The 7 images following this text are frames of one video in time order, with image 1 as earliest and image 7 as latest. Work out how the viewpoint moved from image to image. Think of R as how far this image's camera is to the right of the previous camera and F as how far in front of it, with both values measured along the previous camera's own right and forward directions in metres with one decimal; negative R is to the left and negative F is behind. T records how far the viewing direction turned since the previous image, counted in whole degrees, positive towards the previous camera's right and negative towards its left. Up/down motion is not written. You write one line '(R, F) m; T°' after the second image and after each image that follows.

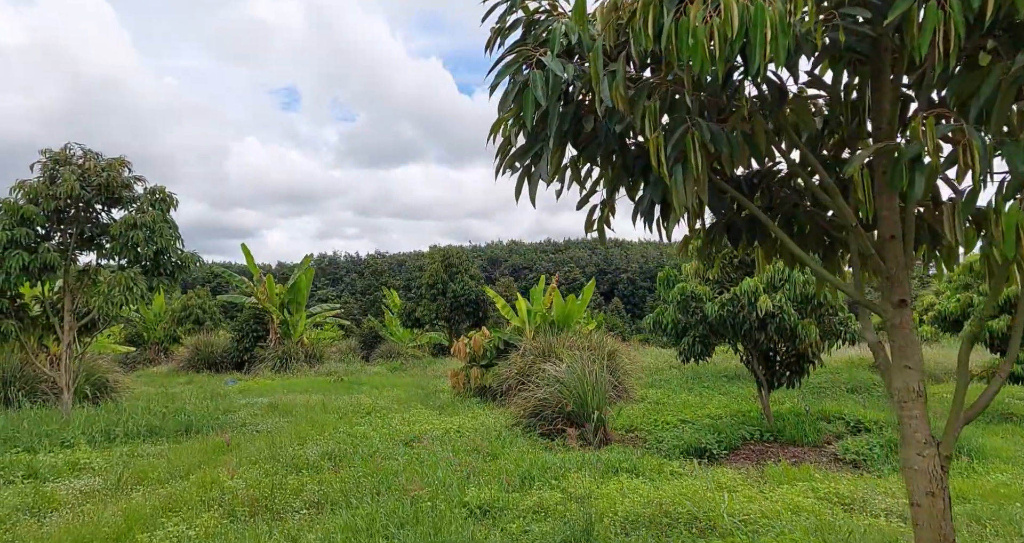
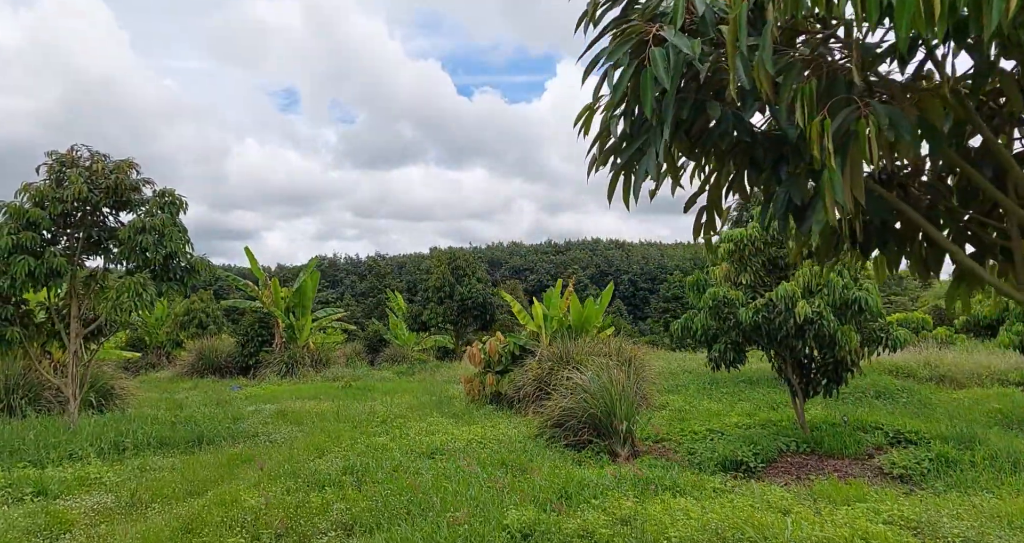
(-0.3, +0.3) m; 0°
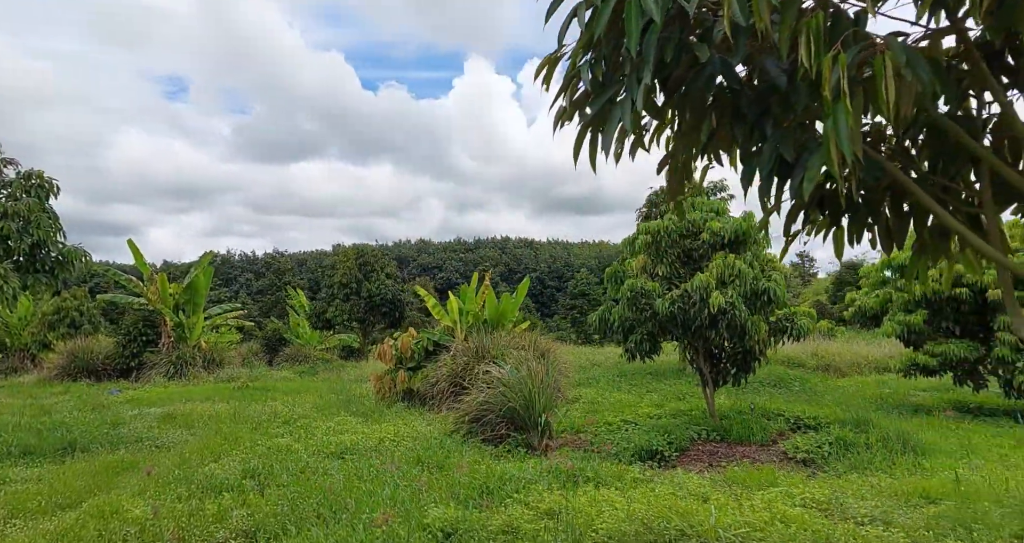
(-0.1, +0.2) m; +8°
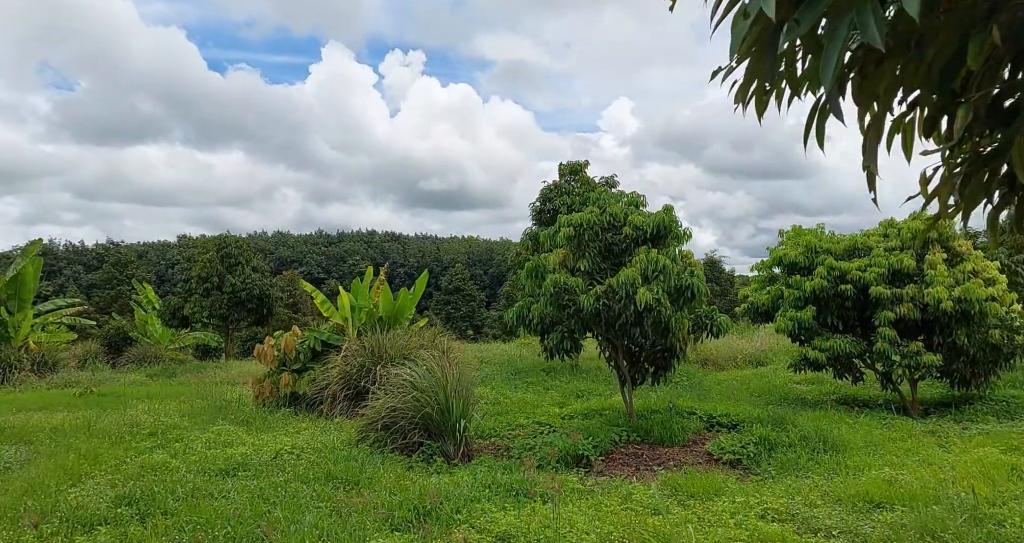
(-0.5, +0.5) m; +11°
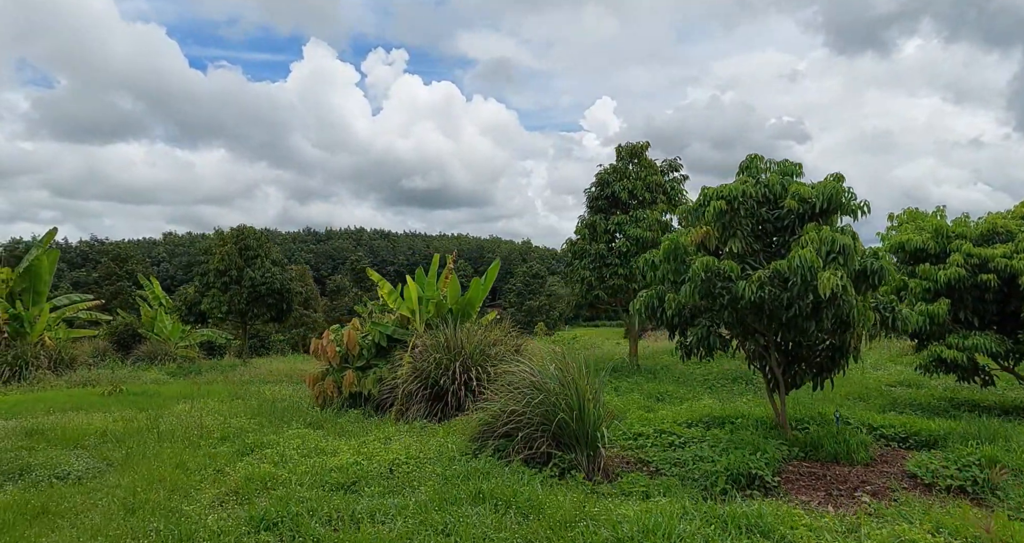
(-1.3, +0.8) m; +1°
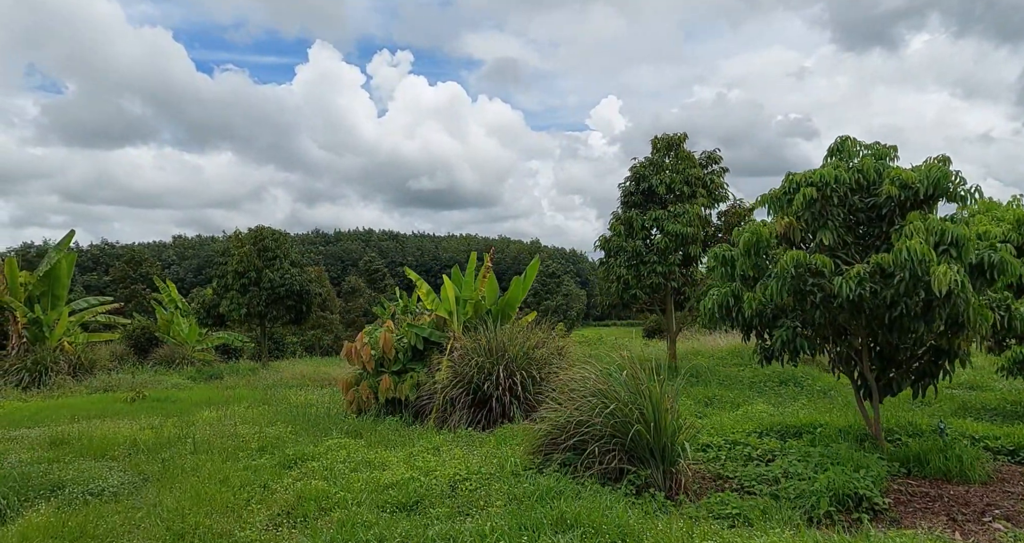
(-0.5, +0.5) m; -1°
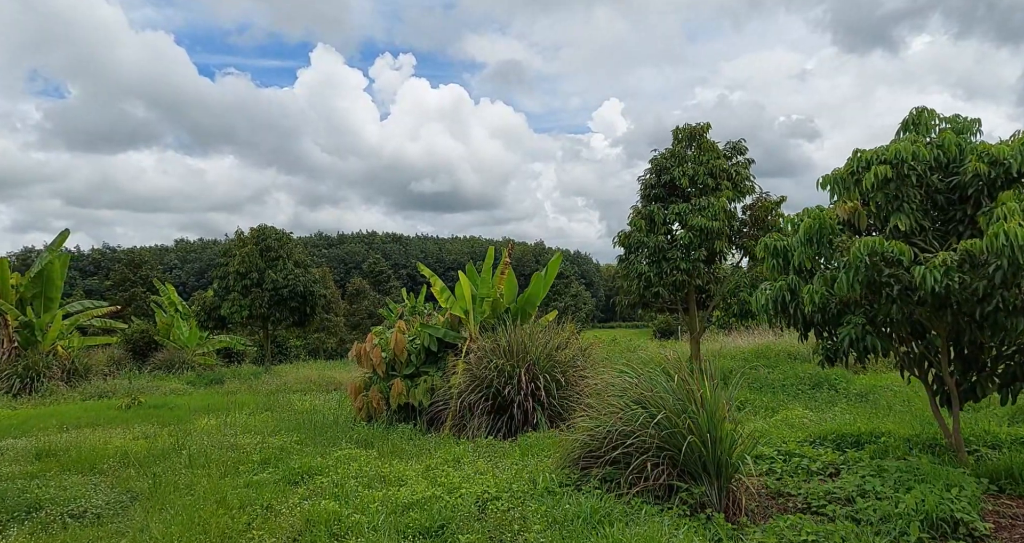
(-0.2, +0.6) m; 0°
